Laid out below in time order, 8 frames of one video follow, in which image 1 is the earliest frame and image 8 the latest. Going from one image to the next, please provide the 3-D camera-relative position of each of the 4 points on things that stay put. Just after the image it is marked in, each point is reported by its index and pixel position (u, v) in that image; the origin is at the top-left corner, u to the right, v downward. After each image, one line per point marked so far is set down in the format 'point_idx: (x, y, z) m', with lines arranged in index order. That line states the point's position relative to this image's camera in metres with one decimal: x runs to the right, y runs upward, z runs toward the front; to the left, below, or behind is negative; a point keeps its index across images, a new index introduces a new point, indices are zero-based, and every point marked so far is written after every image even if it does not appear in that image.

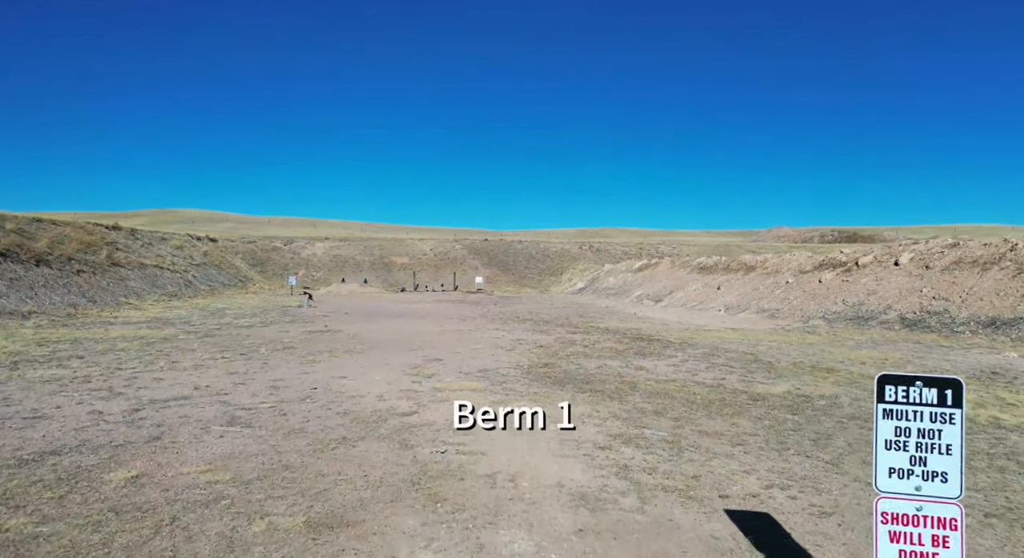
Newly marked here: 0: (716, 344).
0: (+6.1, -2.0, +19.1) m
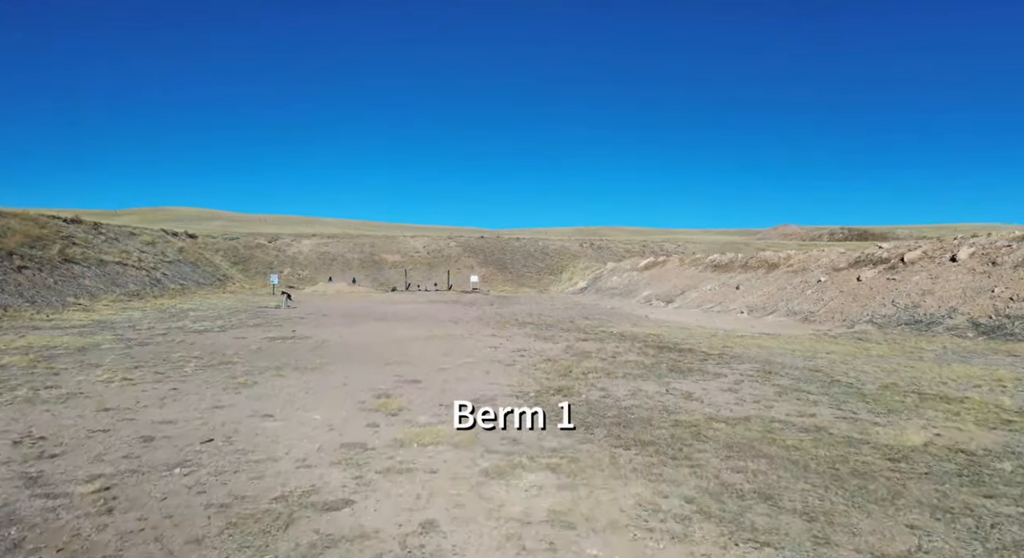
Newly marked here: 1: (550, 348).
0: (+6.1, -1.9, +15.5) m
1: (+1.1, -1.9, +17.2) m
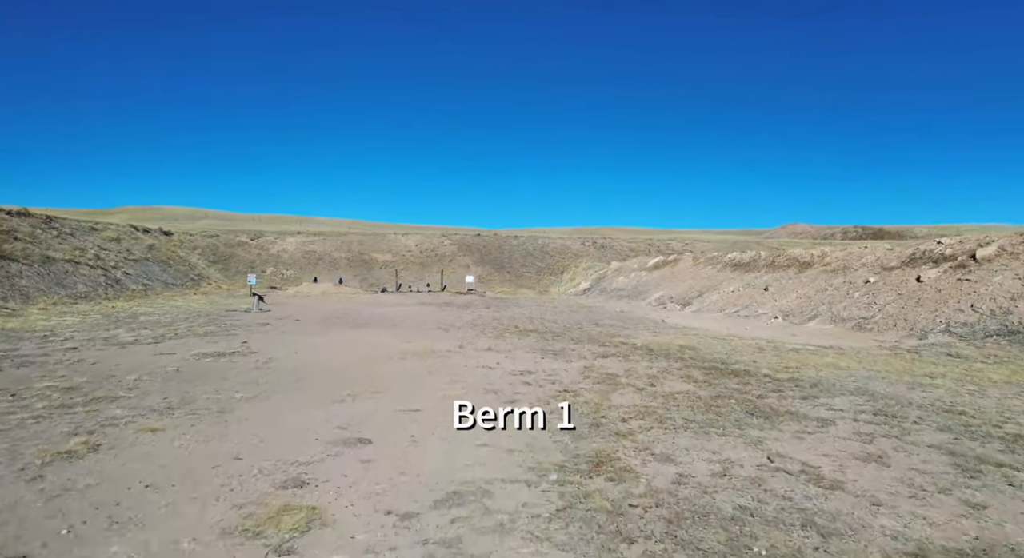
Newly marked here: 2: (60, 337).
0: (+6.2, -1.9, +11.5) m
1: (+1.1, -1.9, +13.2) m
2: (-13.3, -1.7, +18.5) m
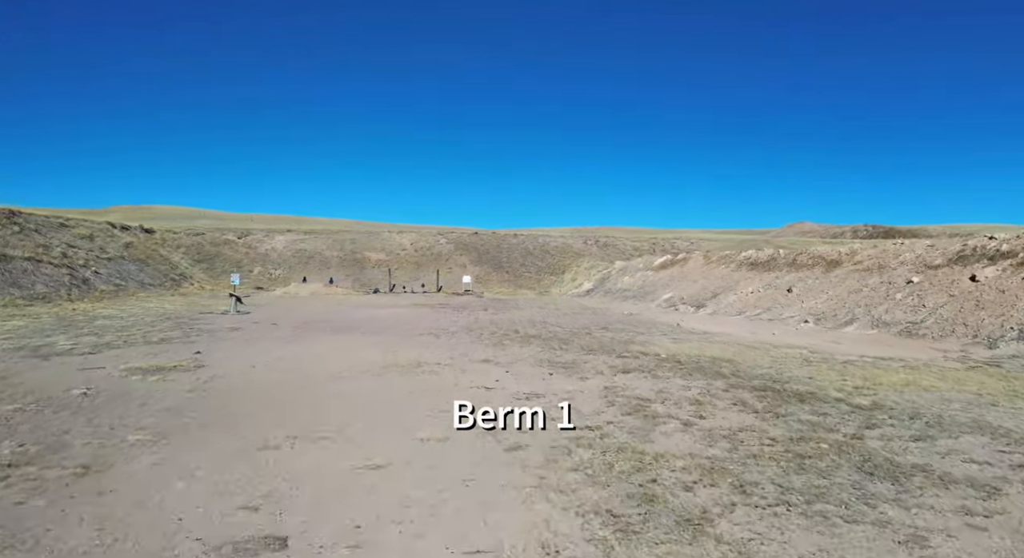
0: (+6.2, -1.8, +8.8) m
1: (+1.1, -1.8, +10.5) m
2: (-13.3, -1.7, +15.7) m
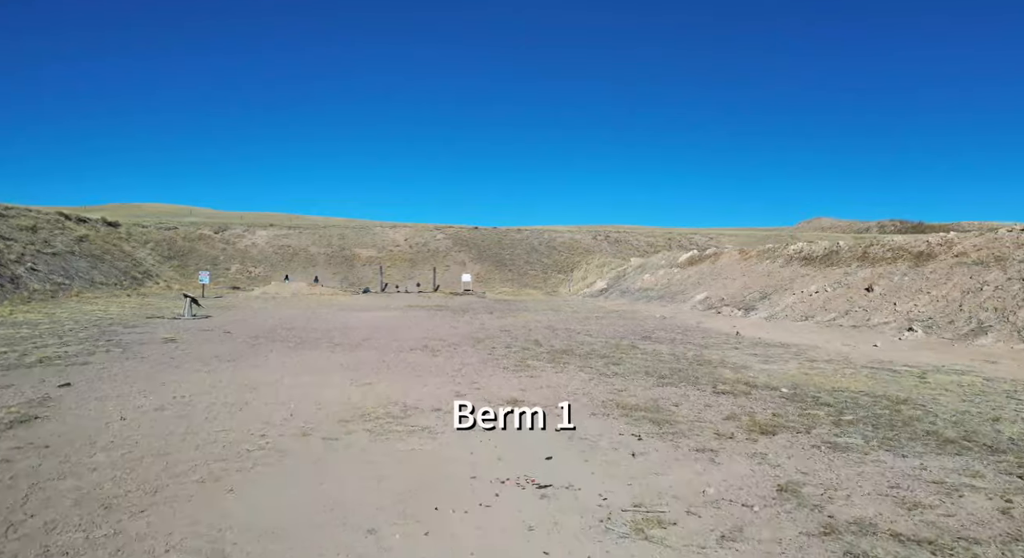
0: (+6.8, -1.7, +3.4) m
1: (+1.7, -1.7, +5.0) m
2: (-12.7, -1.6, +10.2) m
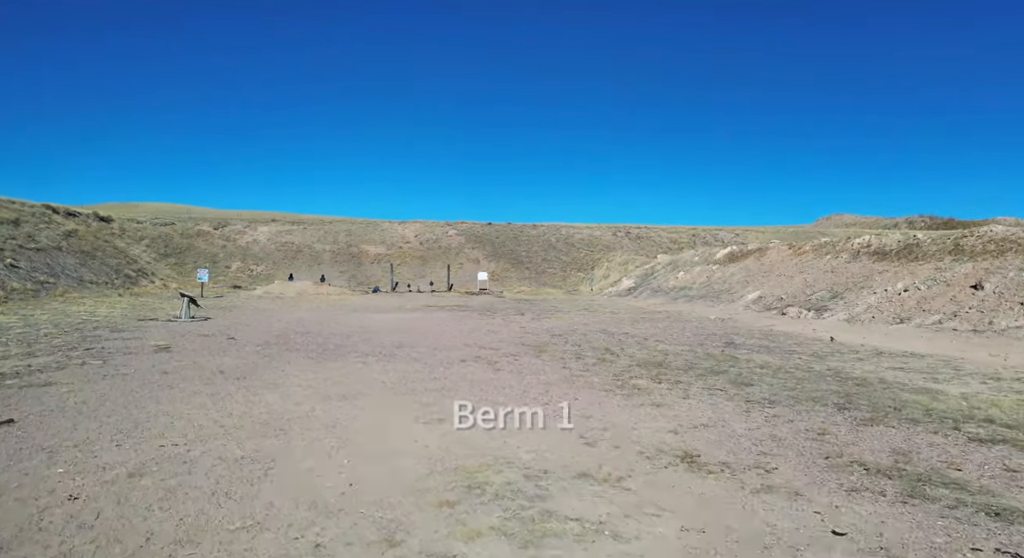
0: (+8.4, -1.6, +0.2) m
1: (+3.3, -1.6, +1.8) m
2: (-11.1, -1.5, +6.9) m
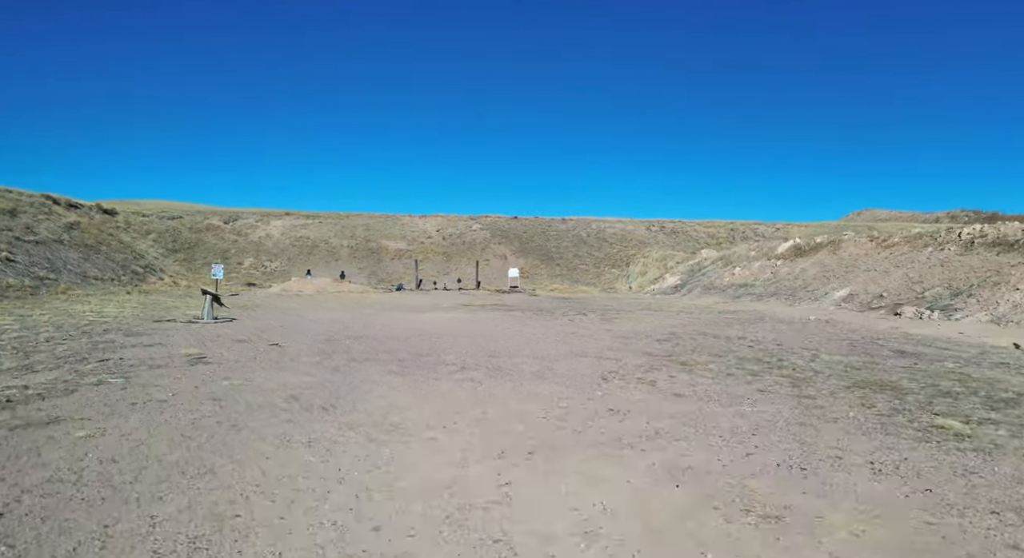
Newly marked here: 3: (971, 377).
0: (+11.0, -1.5, -3.3) m
1: (+5.9, -1.5, -1.6) m
2: (-8.5, -1.3, +3.5) m
3: (+7.3, -1.5, +9.7) m
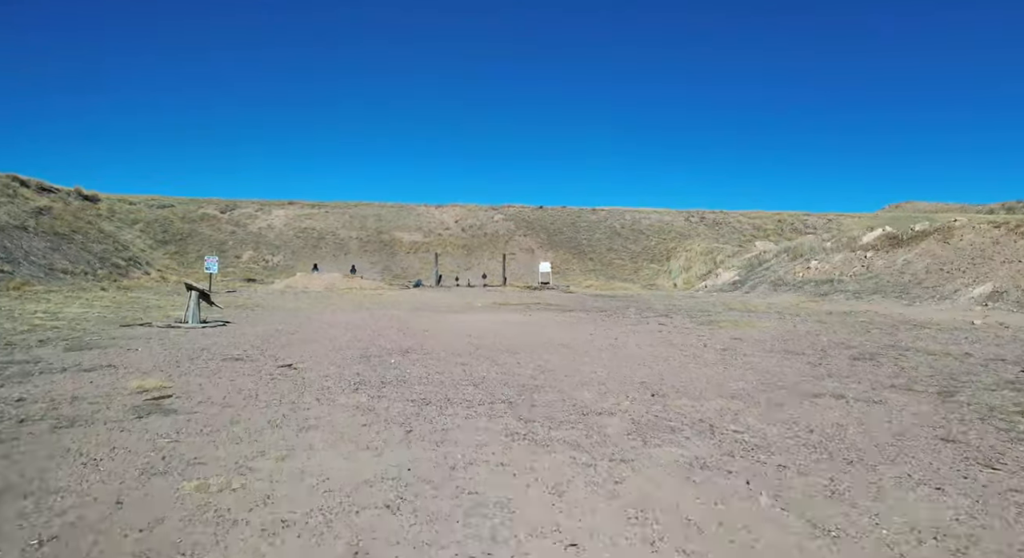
0: (+13.2, -1.3, -8.6) m
1: (+8.1, -1.3, -6.9) m
2: (-6.4, -1.1, -1.8) m
3: (+9.4, -1.3, +4.4) m
